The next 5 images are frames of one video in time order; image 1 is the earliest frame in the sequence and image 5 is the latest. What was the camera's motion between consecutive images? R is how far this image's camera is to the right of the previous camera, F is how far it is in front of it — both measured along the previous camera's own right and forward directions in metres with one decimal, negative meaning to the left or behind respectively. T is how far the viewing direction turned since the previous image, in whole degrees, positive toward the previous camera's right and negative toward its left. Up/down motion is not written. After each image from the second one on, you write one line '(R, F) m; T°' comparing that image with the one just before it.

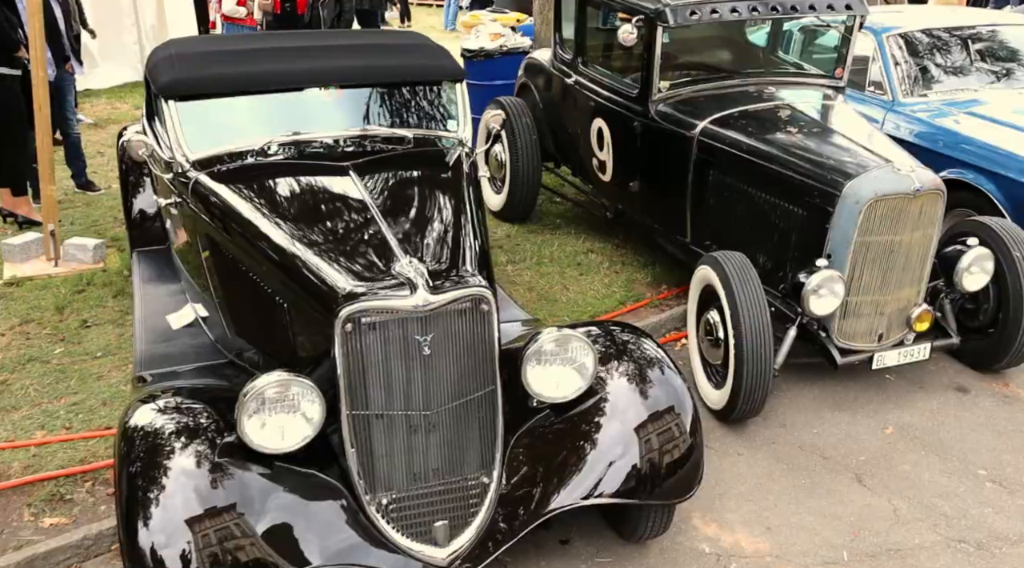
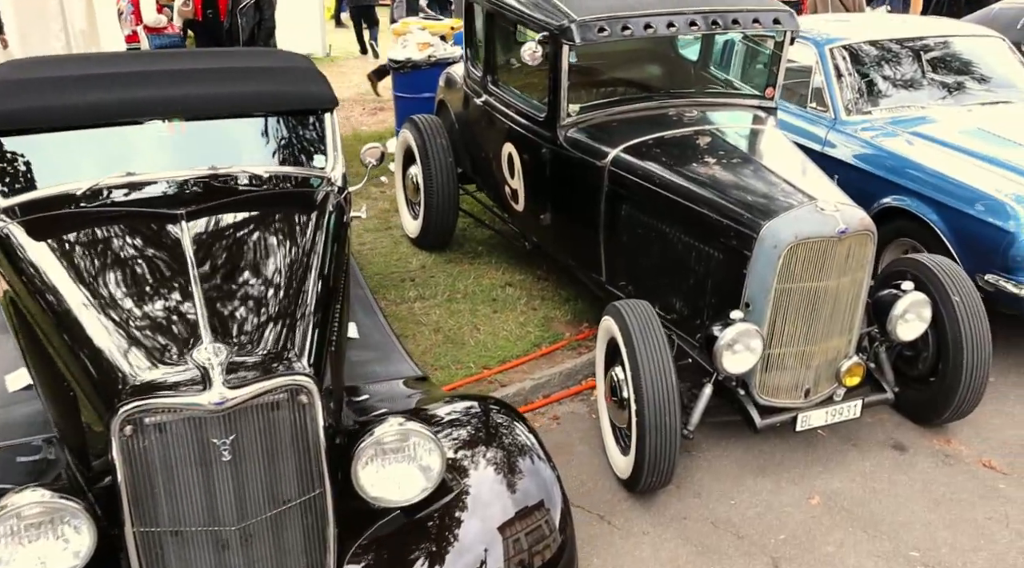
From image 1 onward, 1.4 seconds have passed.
(+0.4, +0.5) m; +1°
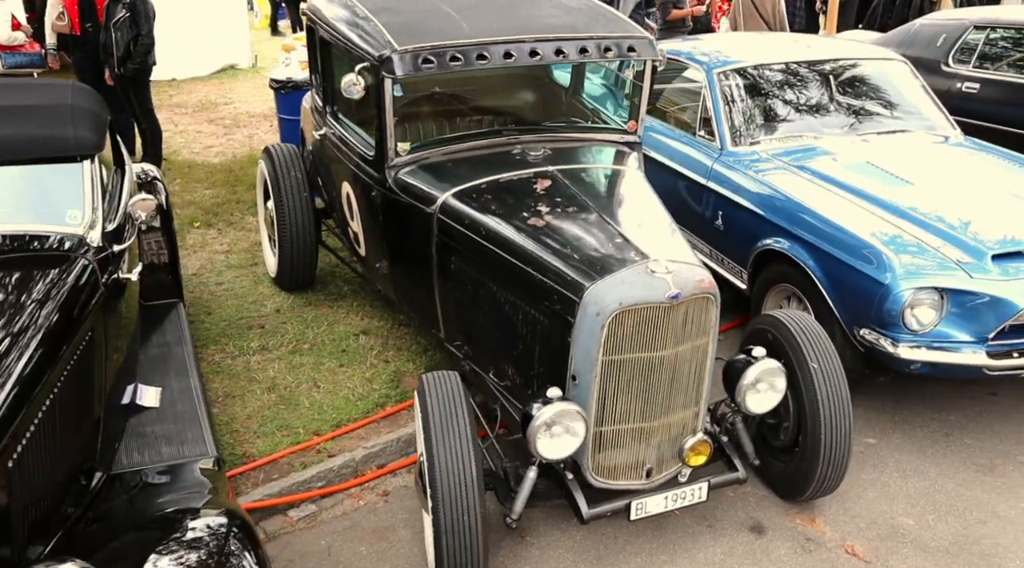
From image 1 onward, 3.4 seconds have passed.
(+0.7, +0.5) m; +2°
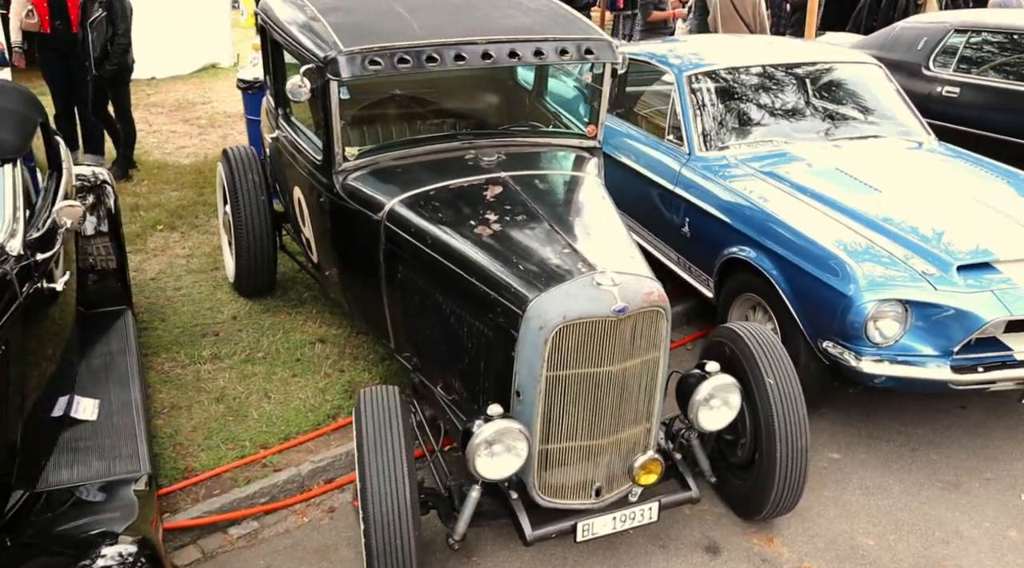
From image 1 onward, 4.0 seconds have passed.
(+0.2, +0.1) m; 0°
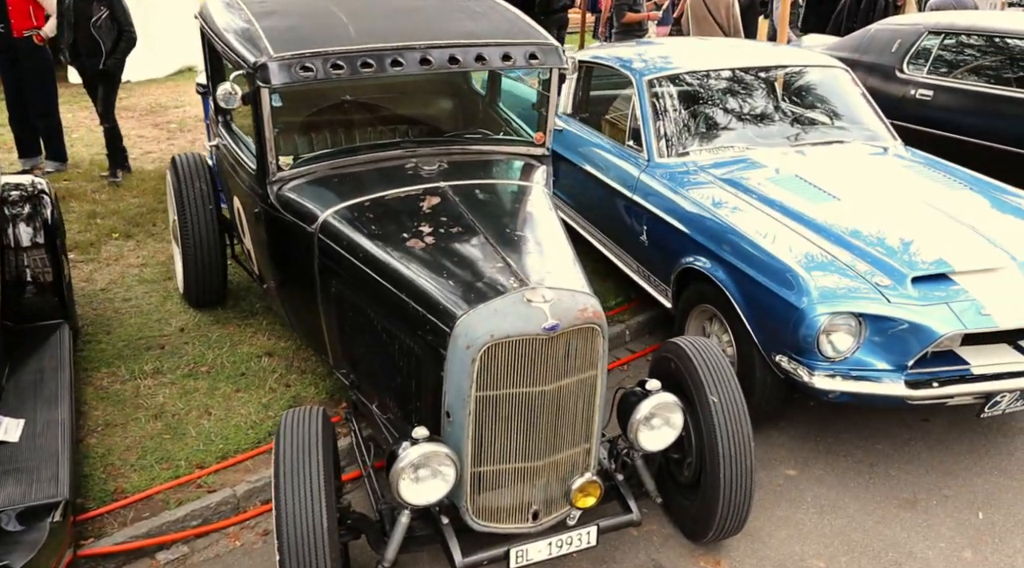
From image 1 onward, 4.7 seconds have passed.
(+0.2, +0.1) m; 0°
